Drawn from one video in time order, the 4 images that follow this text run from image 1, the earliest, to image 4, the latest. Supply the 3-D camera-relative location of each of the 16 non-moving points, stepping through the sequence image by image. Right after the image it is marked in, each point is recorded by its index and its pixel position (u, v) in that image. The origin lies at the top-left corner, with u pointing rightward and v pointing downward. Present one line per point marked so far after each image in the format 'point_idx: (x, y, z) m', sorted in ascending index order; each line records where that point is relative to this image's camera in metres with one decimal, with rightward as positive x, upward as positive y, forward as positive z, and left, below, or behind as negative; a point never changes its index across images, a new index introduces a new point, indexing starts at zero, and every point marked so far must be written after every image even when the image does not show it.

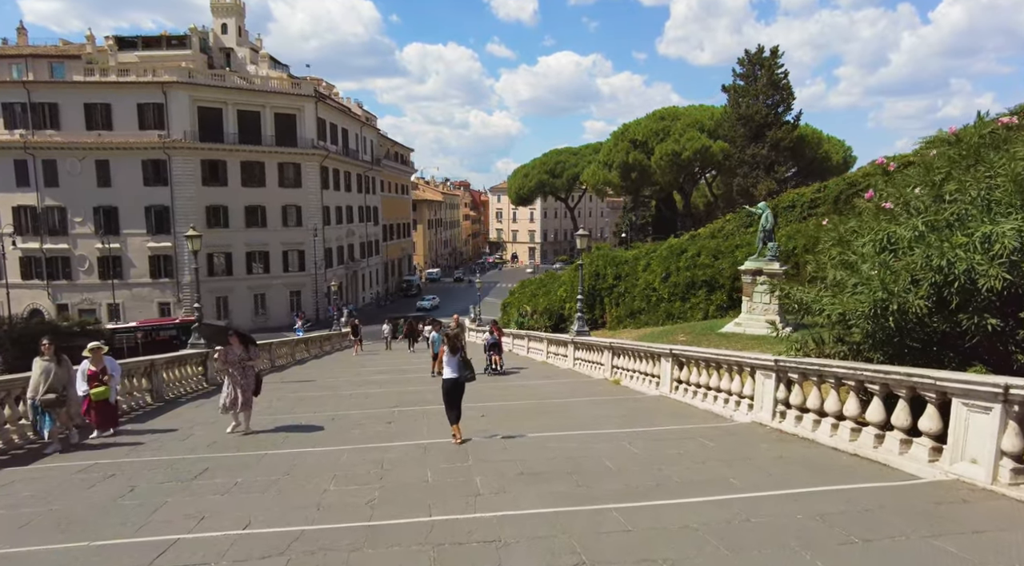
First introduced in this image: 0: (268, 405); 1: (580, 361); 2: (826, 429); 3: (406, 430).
0: (-4.7, -2.4, +11.7) m
1: (+1.8, -2.1, +16.1) m
2: (+3.6, -1.7, +6.8) m
3: (-1.5, -2.1, +8.5) m
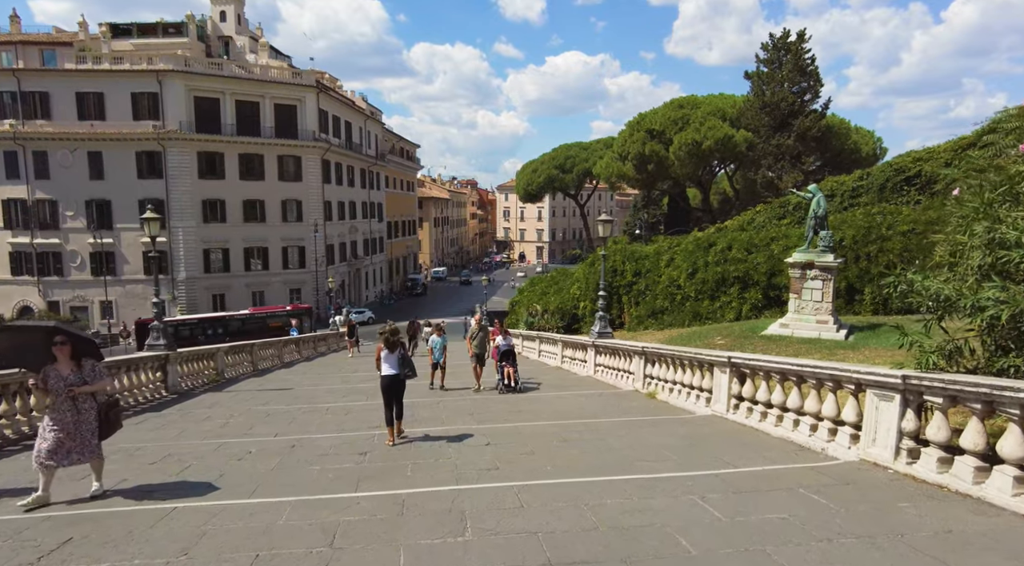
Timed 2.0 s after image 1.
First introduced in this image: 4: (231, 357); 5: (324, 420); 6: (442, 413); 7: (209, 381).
0: (-4.5, -2.2, +9.5) m
1: (+2.0, -2.0, +13.8) m
2: (+3.7, -1.5, +4.5) m
3: (-1.3, -1.9, +6.3) m
4: (-7.9, -2.1, +16.9) m
5: (-3.0, -2.2, +9.5) m
6: (-1.1, -2.1, +9.7) m
7: (-7.6, -2.5, +15.0) m
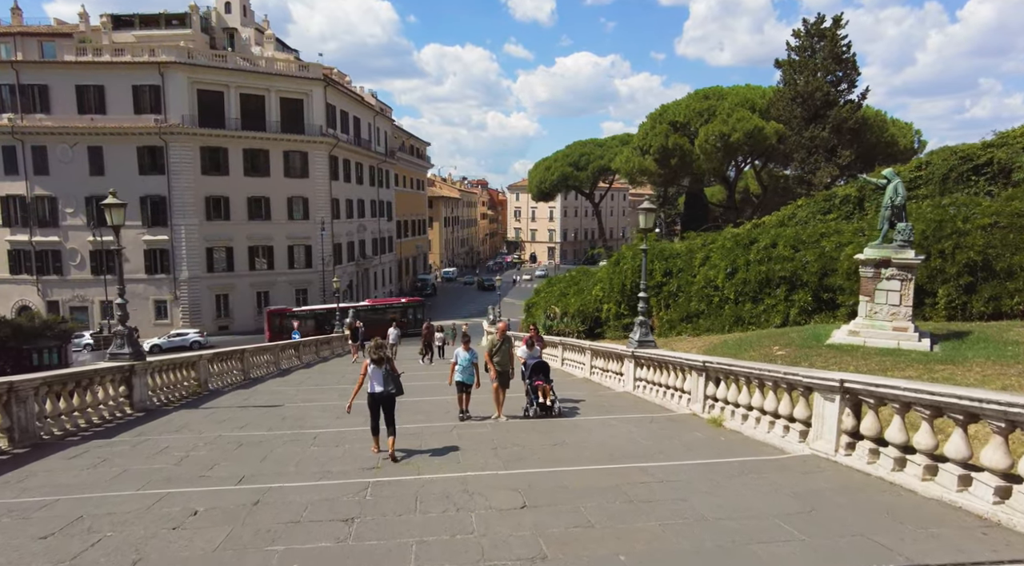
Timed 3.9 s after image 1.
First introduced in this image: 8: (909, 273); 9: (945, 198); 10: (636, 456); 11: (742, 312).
0: (-4.1, -2.2, +7.5) m
1: (+2.5, -2.0, +11.7) m
2: (+4.1, -1.5, +2.4) m
3: (-1.0, -1.9, +4.2) m
4: (-7.3, -2.1, +15.0) m
5: (-2.5, -2.1, +7.5) m
6: (-0.7, -2.1, +7.7) m
7: (-7.1, -2.4, +13.1) m
8: (+8.2, +0.2, +12.3) m
9: (+12.4, +2.4, +17.4) m
10: (+1.5, -2.0, +7.1) m
11: (+7.5, -0.9, +19.6) m
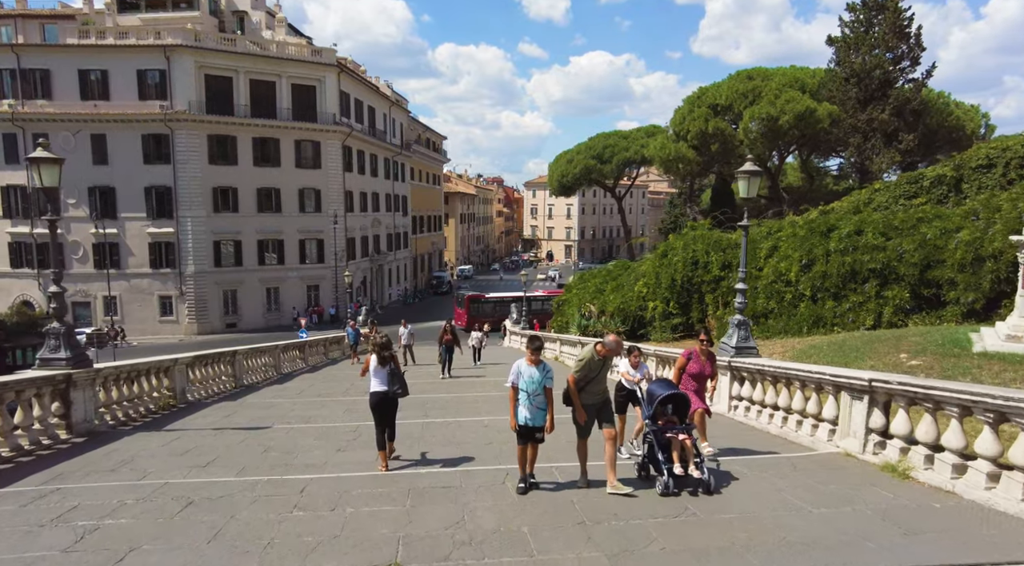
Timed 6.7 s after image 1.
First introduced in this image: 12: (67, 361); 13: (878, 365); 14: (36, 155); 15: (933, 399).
0: (-3.3, -1.9, +4.7) m
1: (+3.4, -1.8, +8.8) m
2: (+4.7, -1.3, -0.5) m
3: (-0.3, -1.7, +1.4) m
4: (-6.4, -1.8, +12.3) m
5: (-1.8, -1.9, +4.7) m
6: (+0.1, -1.9, +4.8) m
7: (-6.1, -2.2, +10.4) m
8: (+9.0, +0.4, +9.3) m
9: (+13.4, +2.6, +14.2) m
10: (+2.2, -1.8, +4.2) m
11: (+8.5, -0.8, +16.6) m
12: (-6.1, -1.1, +8.2) m
13: (+6.6, -1.5, +10.9) m
14: (-6.5, +1.7, +8.3) m
15: (+3.9, -1.1, +5.6) m
